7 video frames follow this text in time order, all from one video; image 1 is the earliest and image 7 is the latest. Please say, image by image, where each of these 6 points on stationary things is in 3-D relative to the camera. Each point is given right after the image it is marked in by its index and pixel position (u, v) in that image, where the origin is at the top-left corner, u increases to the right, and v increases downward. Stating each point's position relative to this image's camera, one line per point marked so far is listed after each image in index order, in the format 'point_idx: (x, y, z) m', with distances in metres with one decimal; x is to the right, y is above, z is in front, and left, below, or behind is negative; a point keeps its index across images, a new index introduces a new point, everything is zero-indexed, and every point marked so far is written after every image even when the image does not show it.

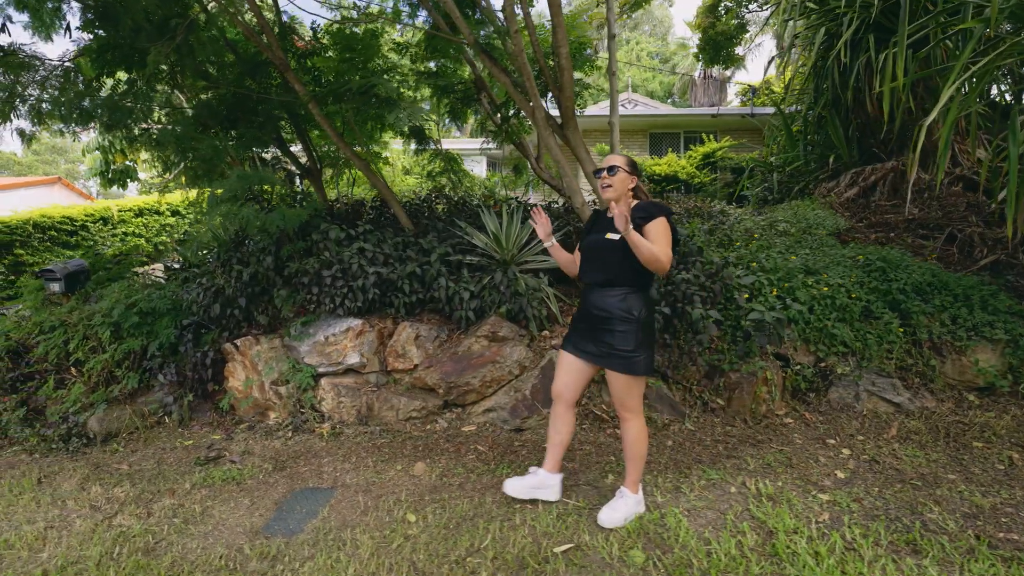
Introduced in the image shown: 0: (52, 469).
0: (-3.6, -1.4, +3.8) m
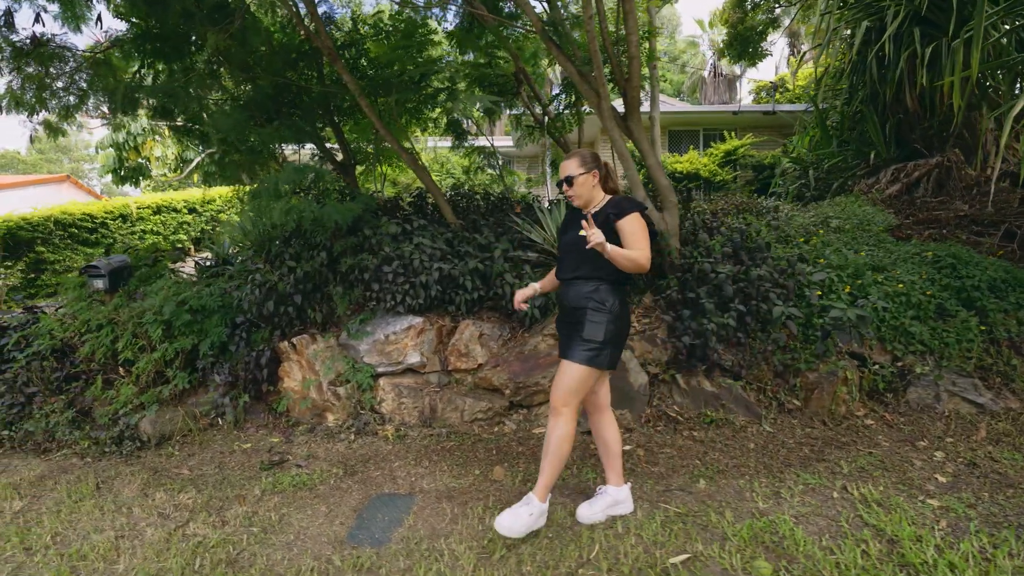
0: (-3.0, -1.4, +3.6) m
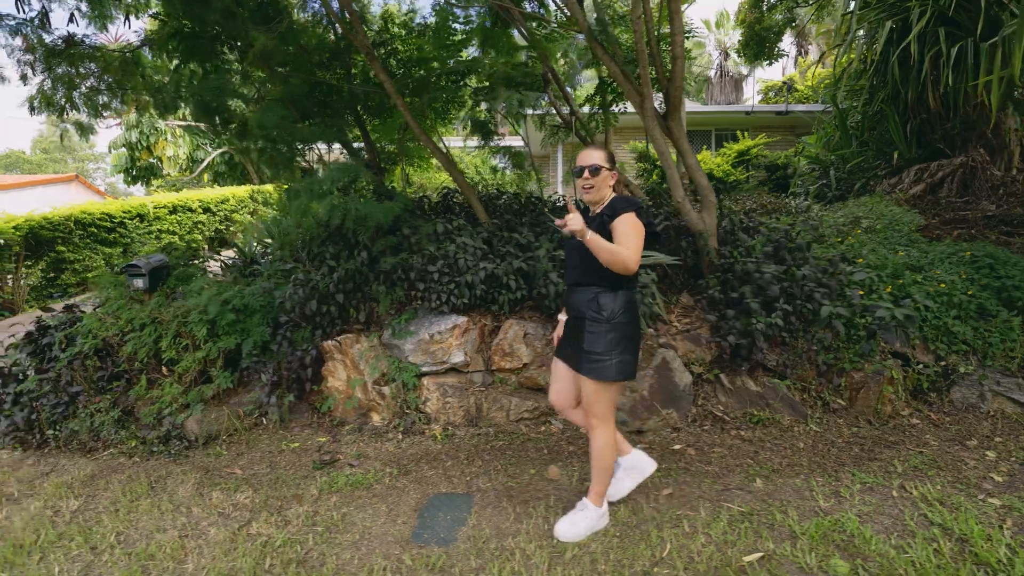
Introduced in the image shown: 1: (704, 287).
0: (-2.6, -1.4, +3.6) m
1: (+1.8, 0.0, +4.5) m
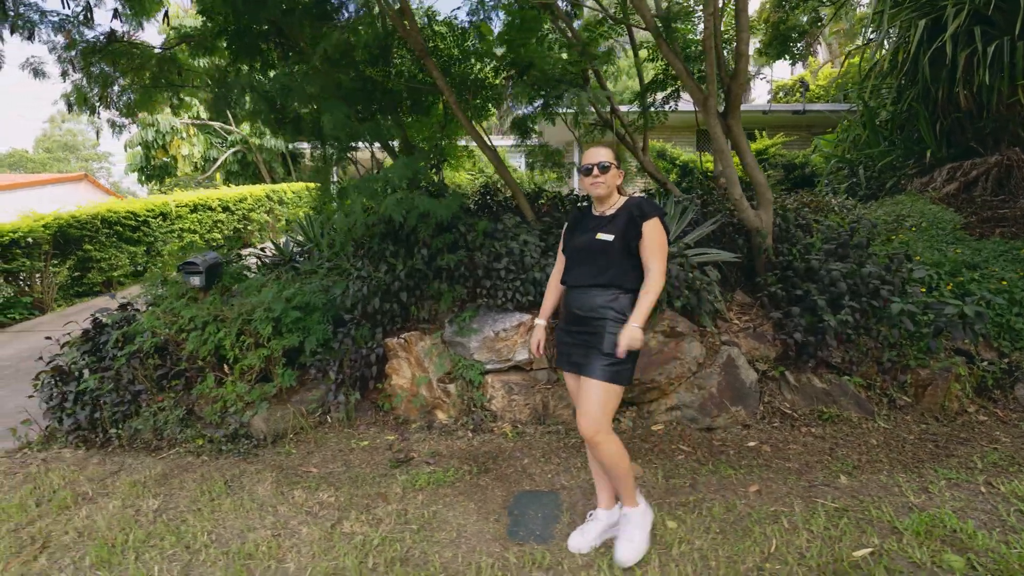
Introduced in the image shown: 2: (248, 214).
0: (-2.1, -1.4, +3.6) m
1: (+2.4, 0.0, +4.5) m
2: (-7.3, +2.0, +13.2) m
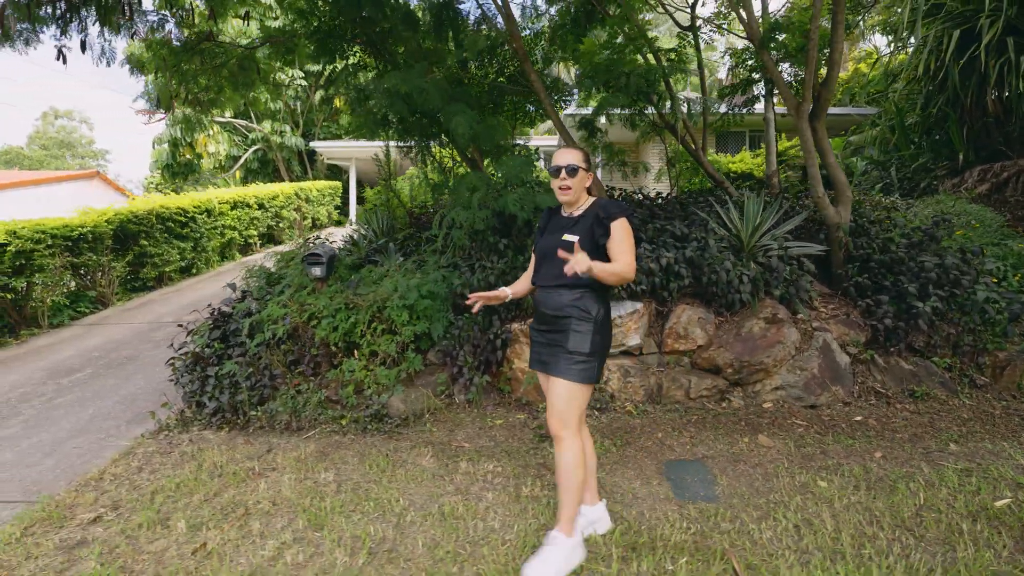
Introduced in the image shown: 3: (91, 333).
0: (-1.0, -1.3, +3.8) m
1: (+3.4, +0.1, +4.9) m
2: (-6.5, +2.1, +13.3) m
3: (-6.2, -0.7, +7.0) m
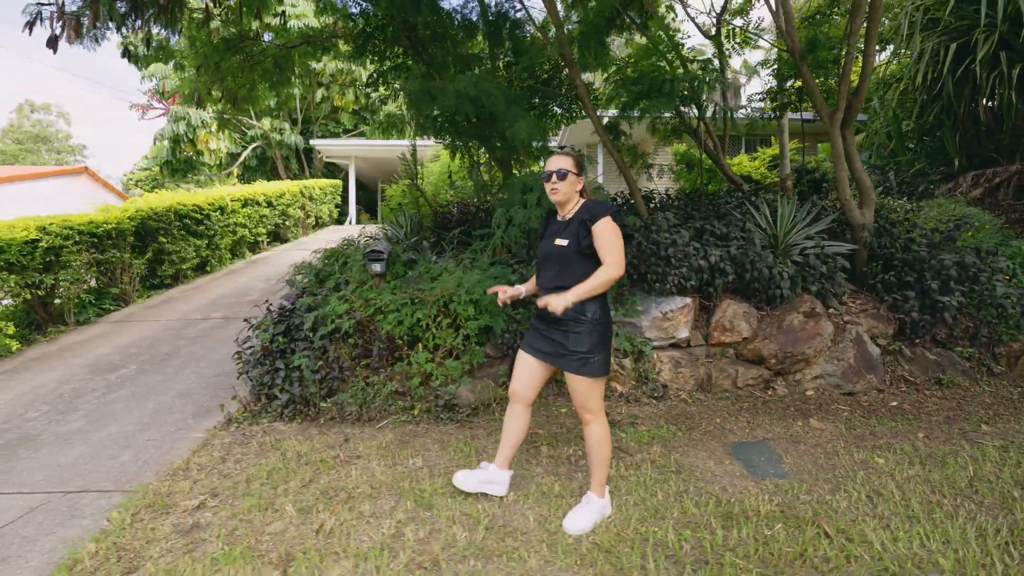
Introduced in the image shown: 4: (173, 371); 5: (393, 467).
0: (-0.4, -1.2, +4.0) m
1: (+4.0, +0.2, +5.3) m
2: (-6.3, +2.2, +13.2) m
3: (-5.7, -0.6, +7.0) m
4: (-4.0, -1.0, +5.6) m
5: (-0.9, -1.4, +3.6) m
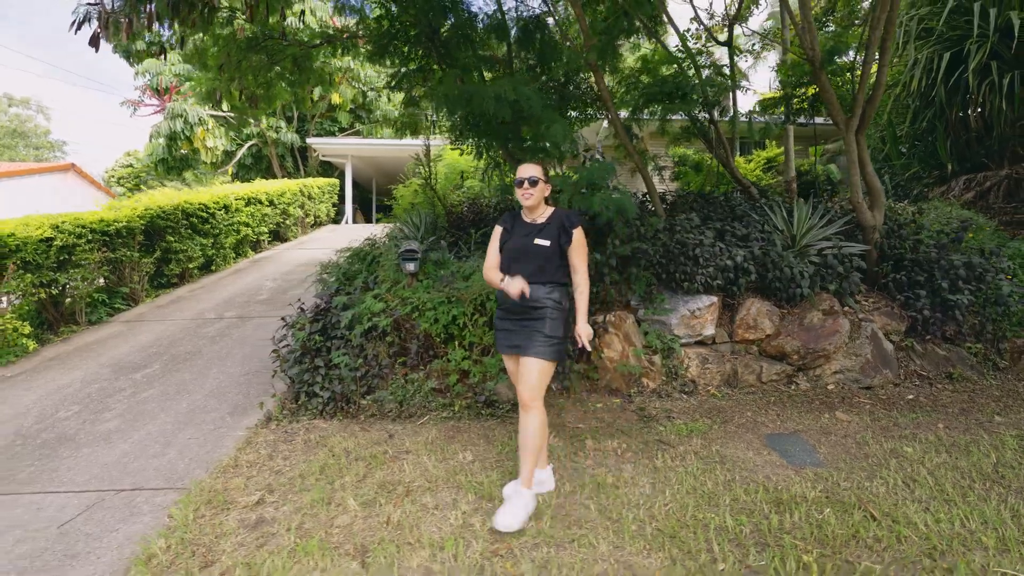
0: (0.0, -1.2, +4.1) m
1: (+4.3, +0.2, +5.5) m
2: (-6.2, +2.2, +13.1) m
3: (-5.4, -0.6, +6.9) m
4: (-3.6, -1.0, +5.5) m
5: (-0.5, -1.4, +3.7) m
